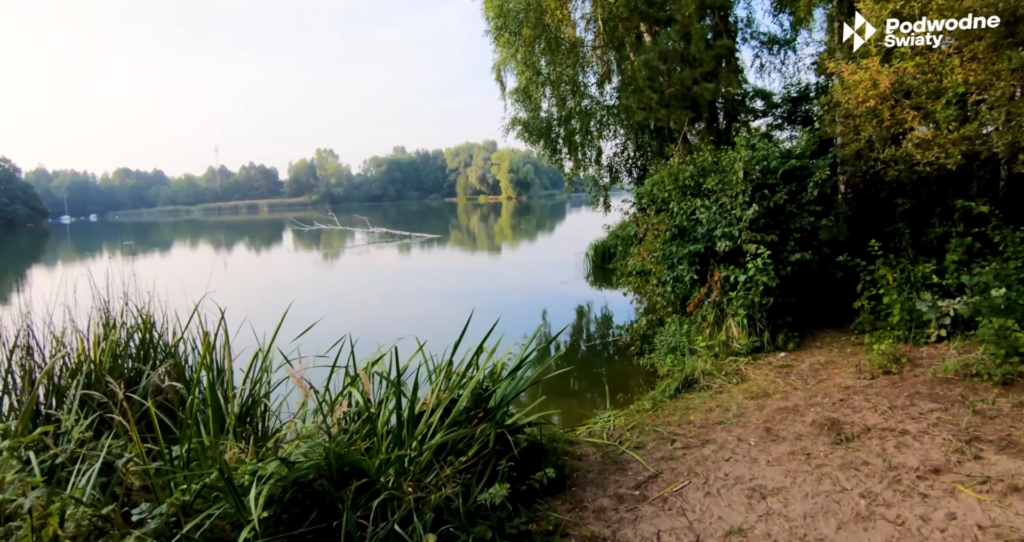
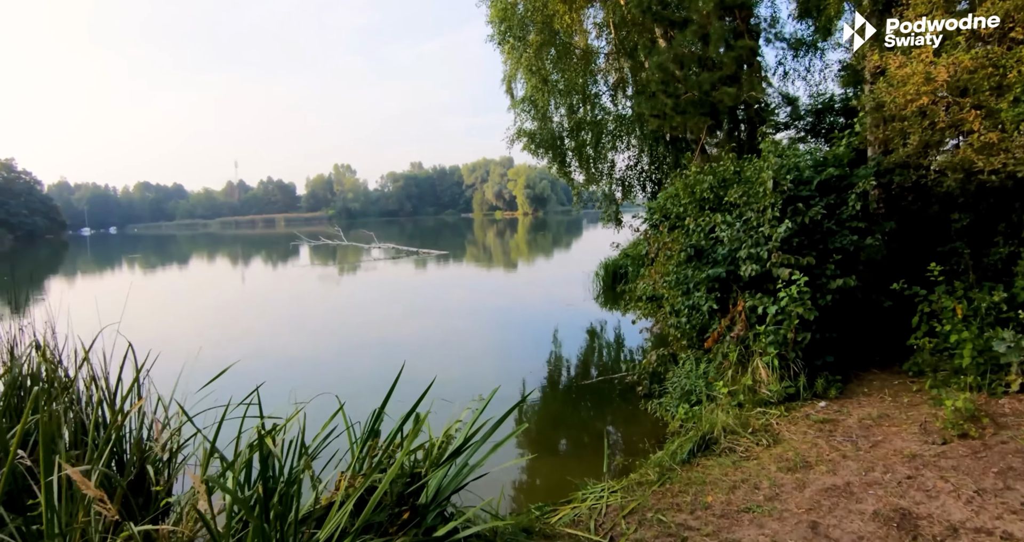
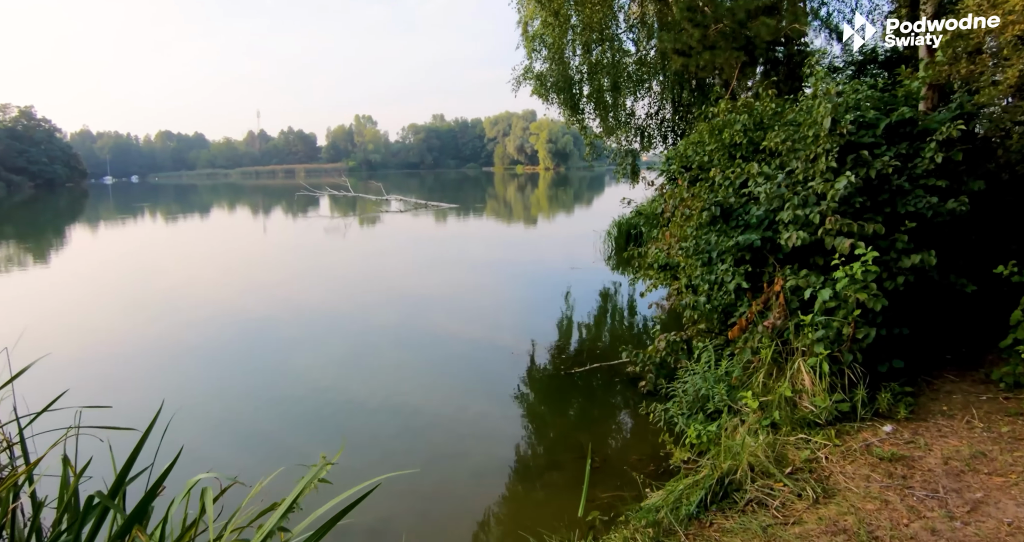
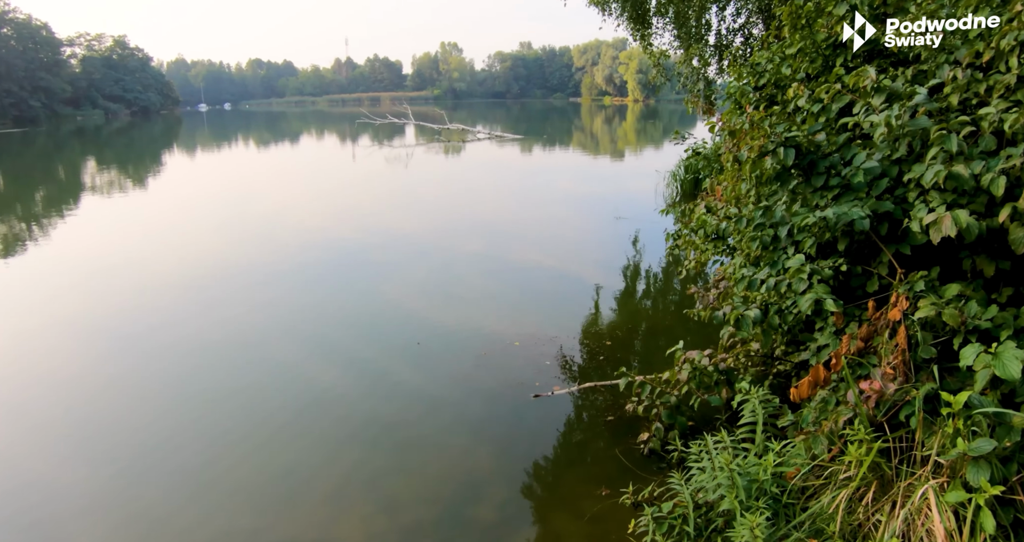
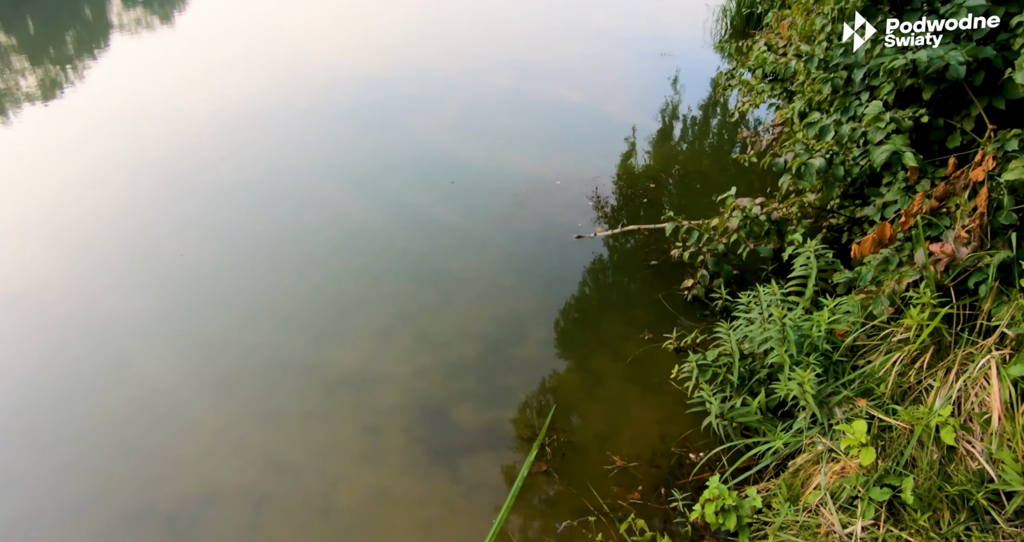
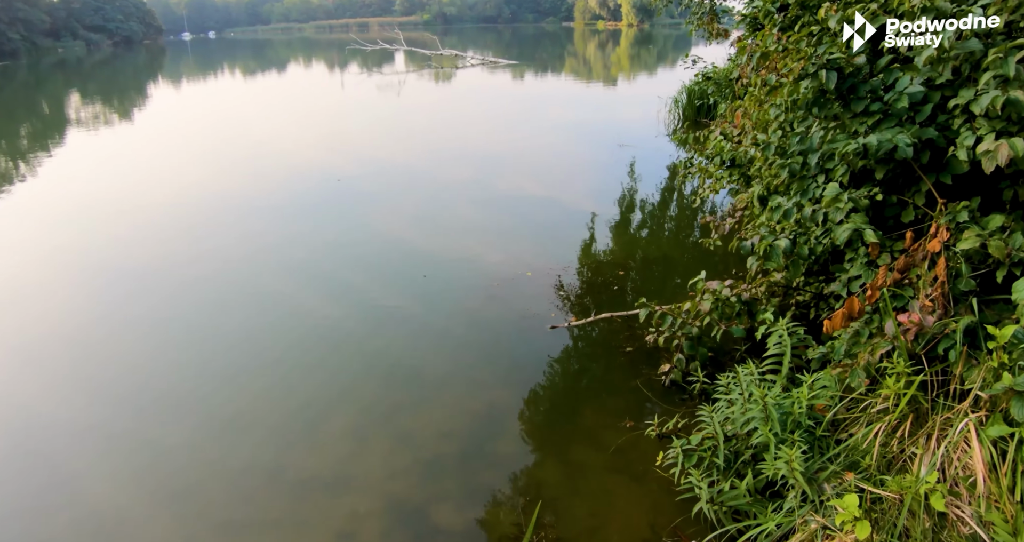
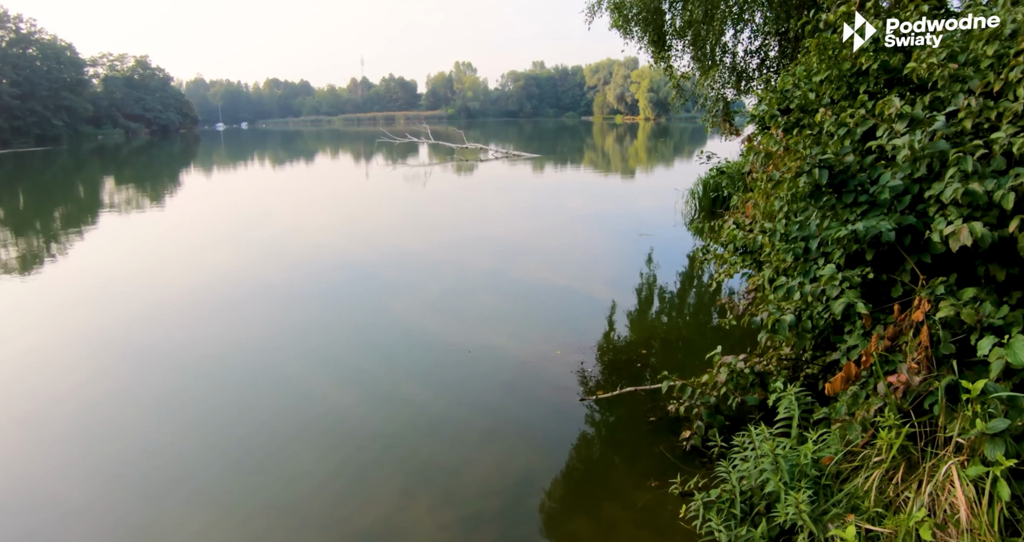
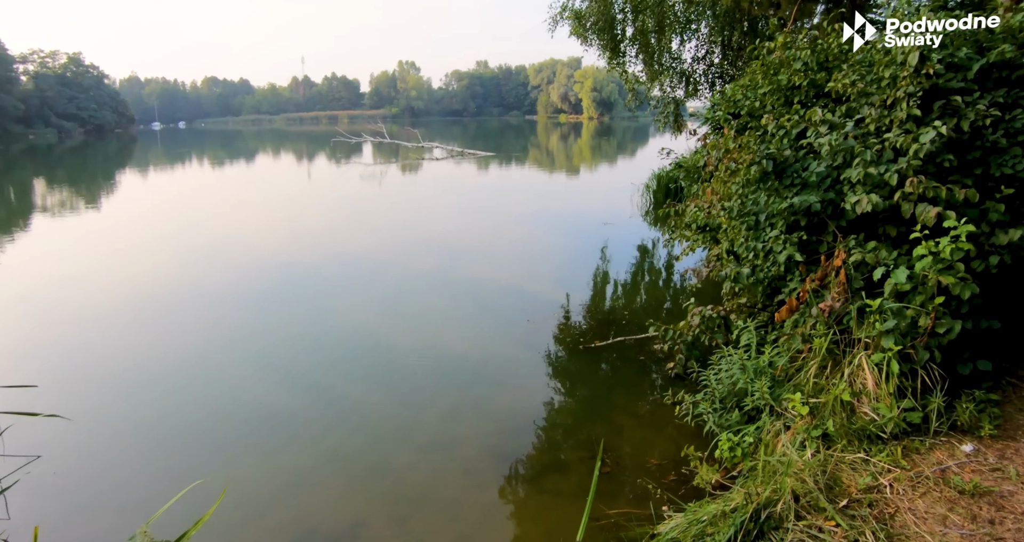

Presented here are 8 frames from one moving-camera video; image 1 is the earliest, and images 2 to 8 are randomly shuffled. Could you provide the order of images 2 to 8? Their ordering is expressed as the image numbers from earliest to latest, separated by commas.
2, 3, 8, 7, 4, 6, 5
